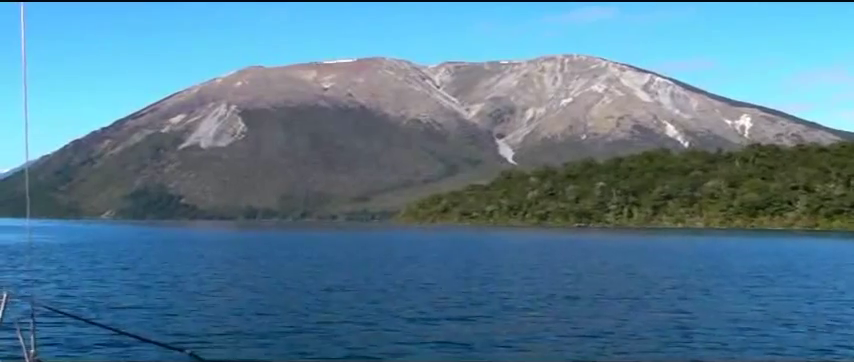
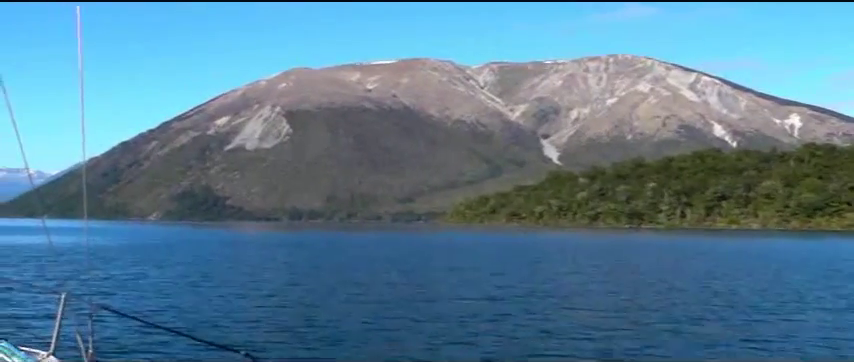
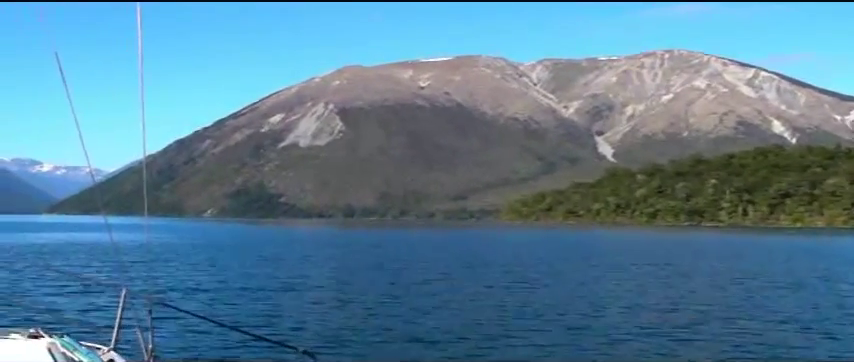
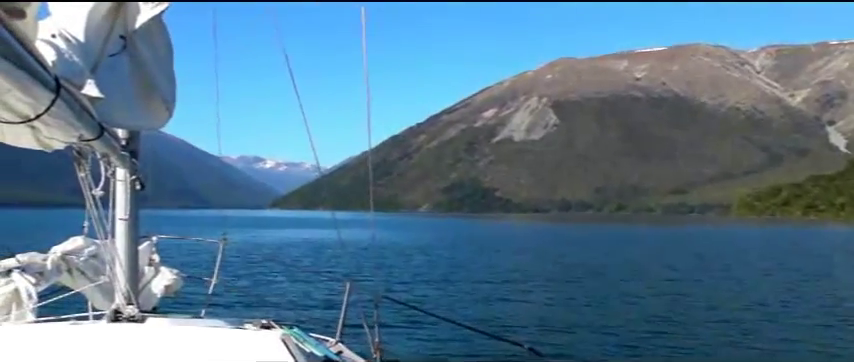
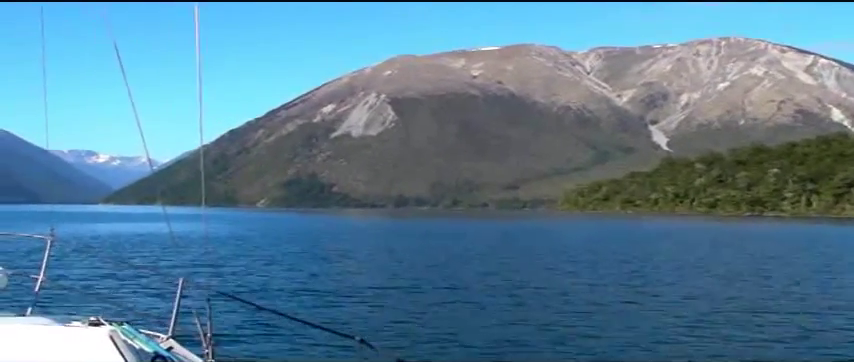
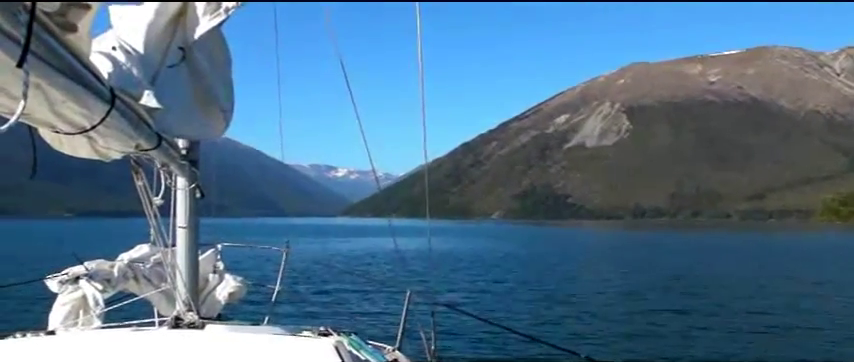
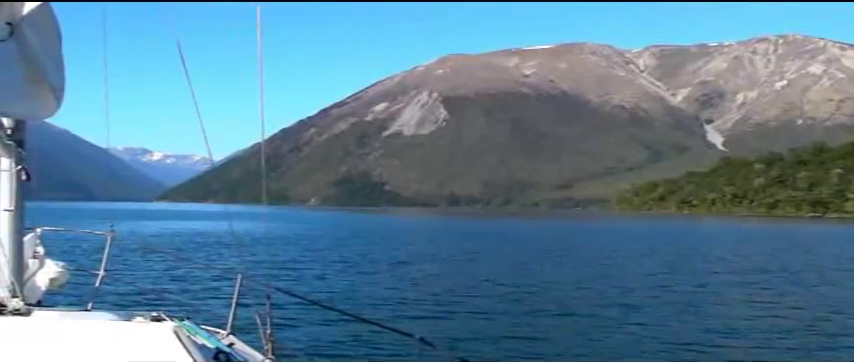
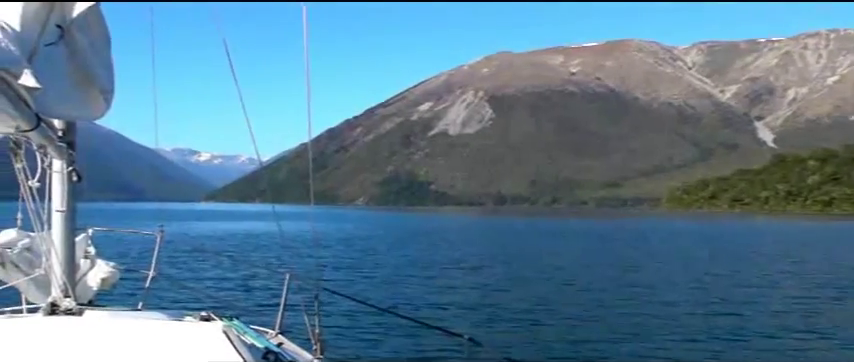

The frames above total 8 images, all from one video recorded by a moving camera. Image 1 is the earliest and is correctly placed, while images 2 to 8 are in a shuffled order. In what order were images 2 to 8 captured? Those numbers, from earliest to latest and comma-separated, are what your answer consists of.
2, 3, 5, 7, 8, 4, 6
